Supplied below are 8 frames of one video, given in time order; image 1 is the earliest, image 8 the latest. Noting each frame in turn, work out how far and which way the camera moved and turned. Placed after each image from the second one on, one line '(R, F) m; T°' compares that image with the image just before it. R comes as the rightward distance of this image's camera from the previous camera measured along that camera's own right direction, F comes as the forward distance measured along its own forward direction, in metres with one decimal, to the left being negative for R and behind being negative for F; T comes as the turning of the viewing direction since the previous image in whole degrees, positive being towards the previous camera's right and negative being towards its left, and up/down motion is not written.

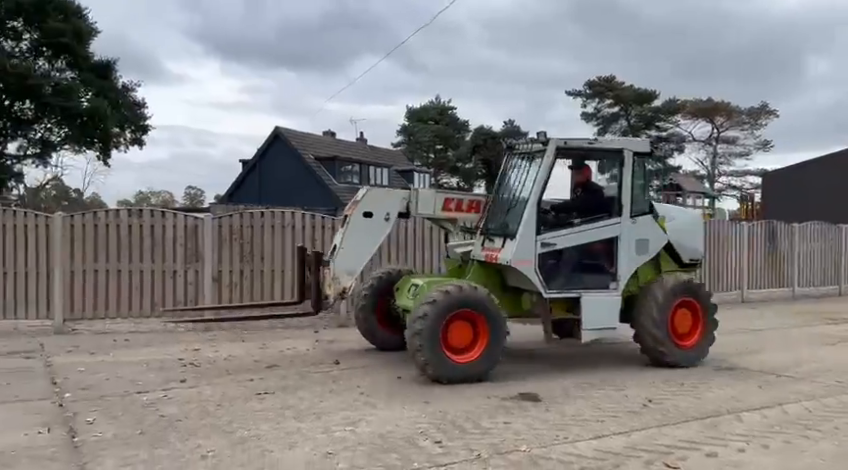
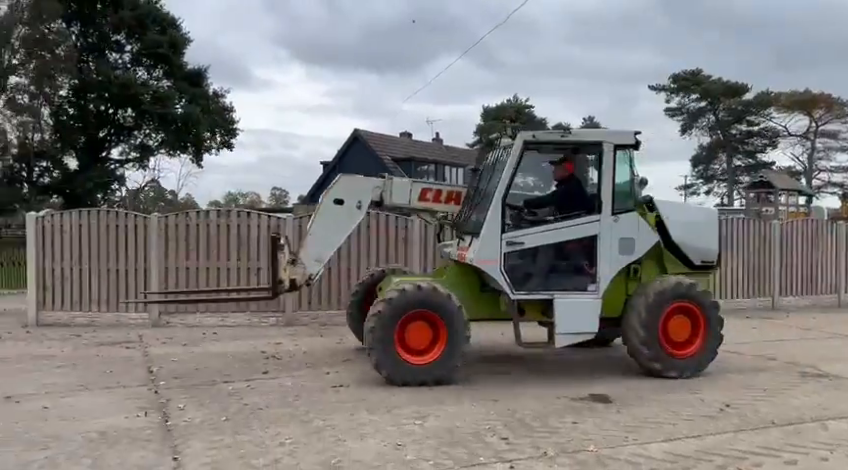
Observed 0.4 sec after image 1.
(+0.1, -0.2) m; -7°
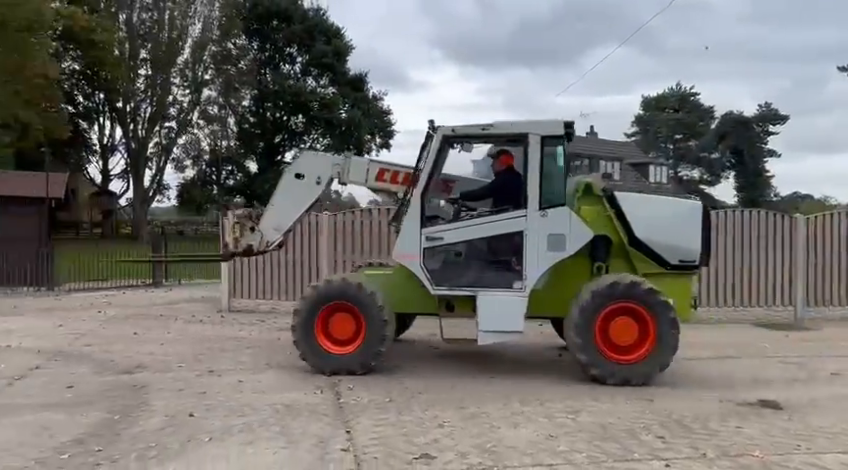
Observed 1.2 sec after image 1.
(+0.1, -0.2) m; -13°
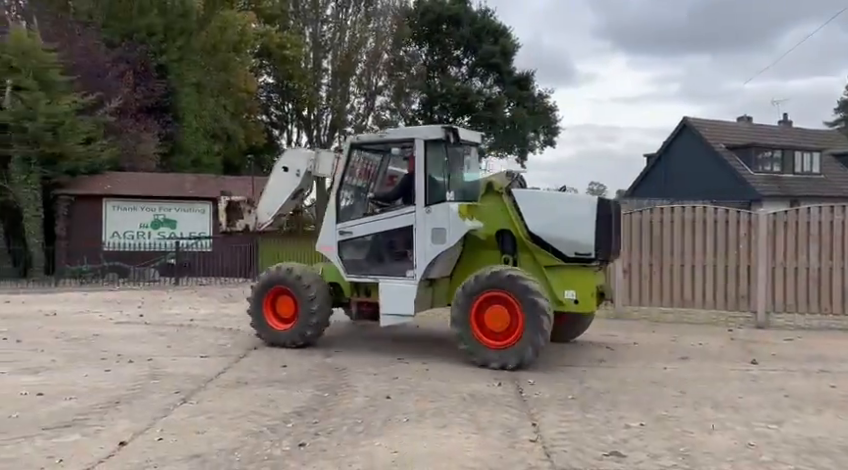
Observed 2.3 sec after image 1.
(-0.1, -0.1) m; -14°
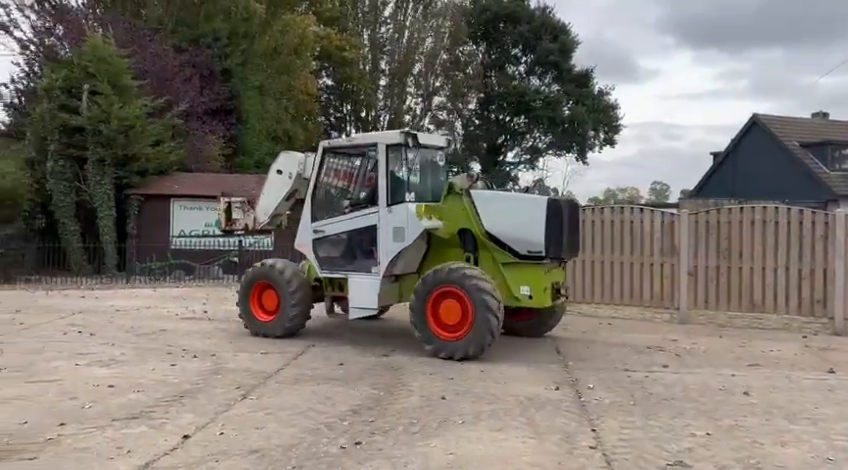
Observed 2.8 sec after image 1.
(0.0, 0.0) m; -5°
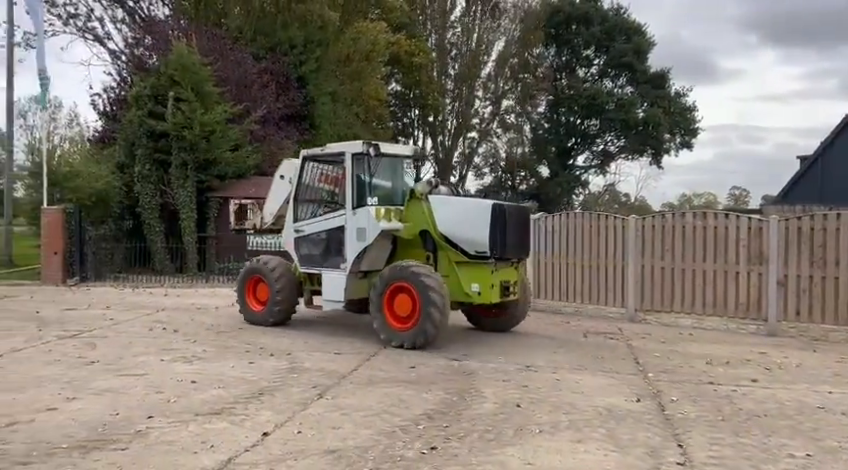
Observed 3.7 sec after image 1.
(-0.1, 0.0) m; -6°
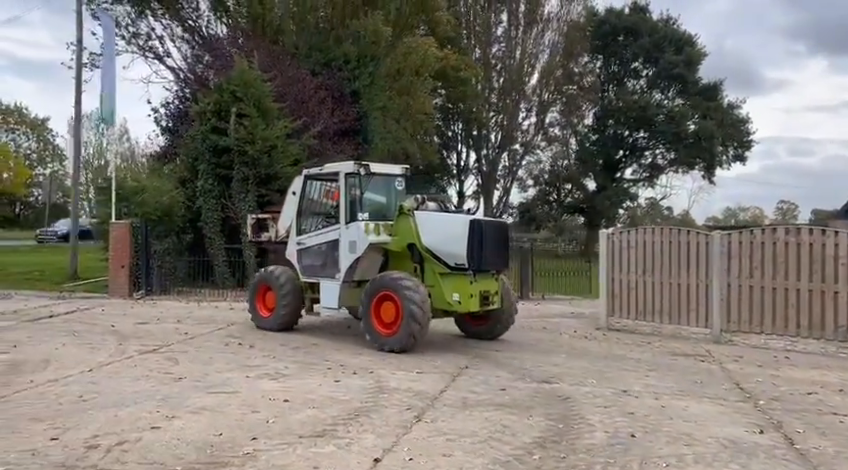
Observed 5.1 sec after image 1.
(-0.5, +0.2) m; -4°
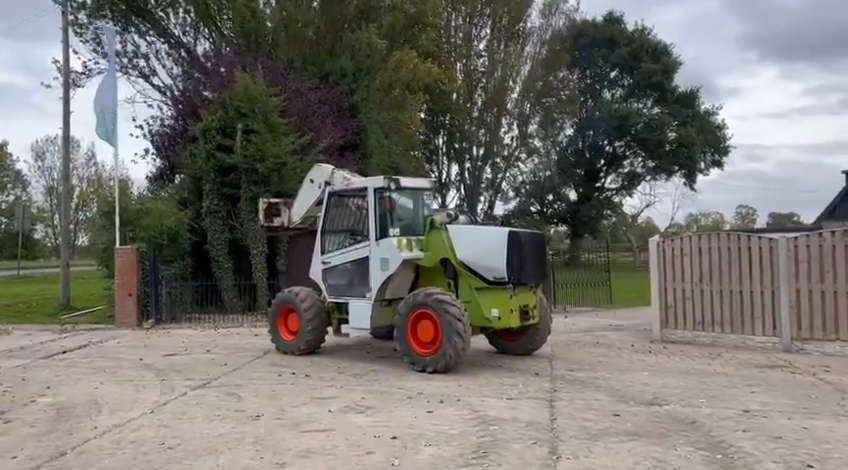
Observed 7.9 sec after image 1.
(-1.1, +0.6) m; +2°
